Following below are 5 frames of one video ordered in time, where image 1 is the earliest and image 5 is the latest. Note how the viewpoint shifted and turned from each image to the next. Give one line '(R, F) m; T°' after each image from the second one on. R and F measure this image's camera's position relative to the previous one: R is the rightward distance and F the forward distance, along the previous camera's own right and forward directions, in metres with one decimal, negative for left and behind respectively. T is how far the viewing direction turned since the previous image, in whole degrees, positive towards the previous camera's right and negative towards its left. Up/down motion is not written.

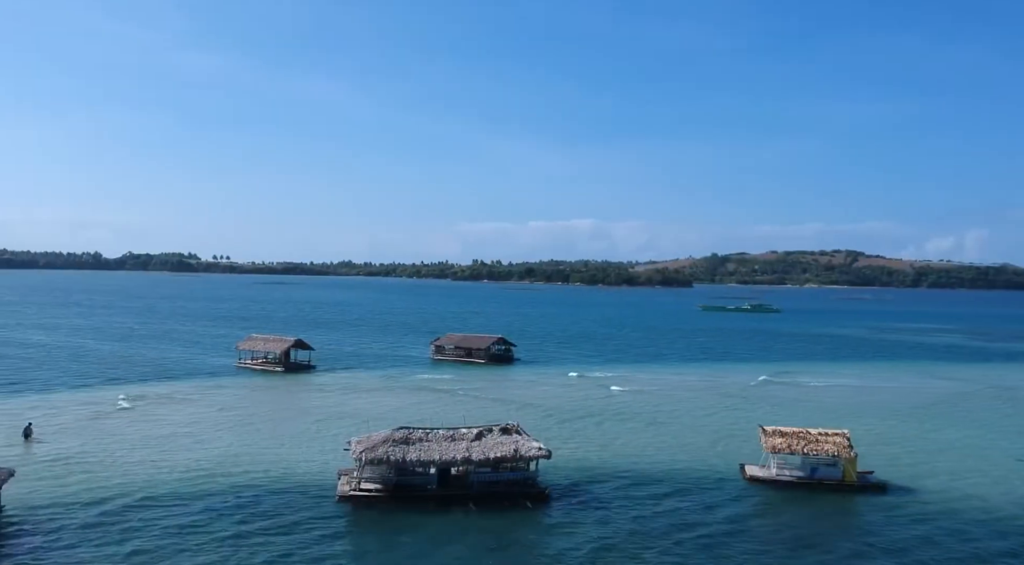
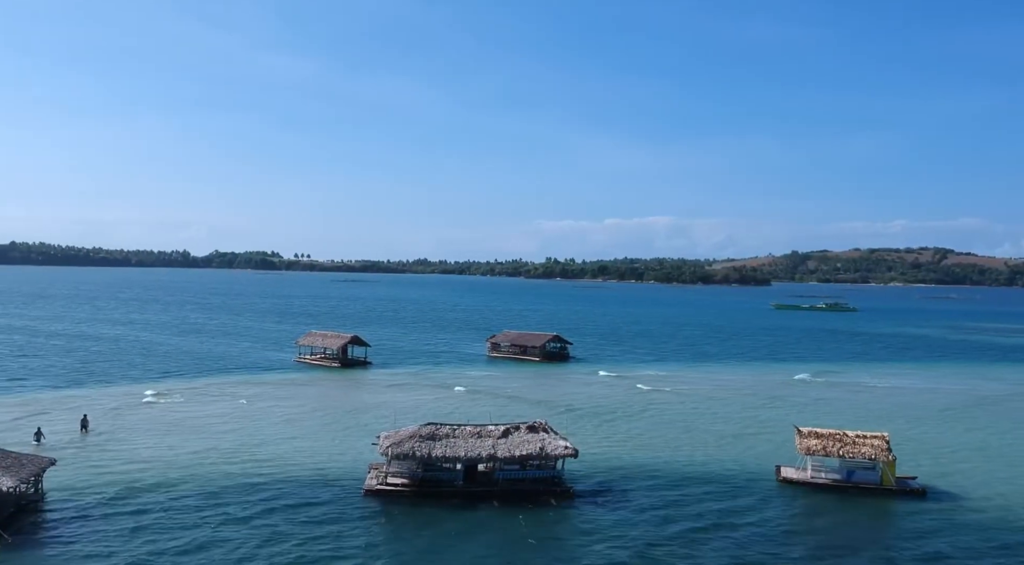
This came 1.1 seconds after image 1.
(+2.1, 0.0) m; -5°
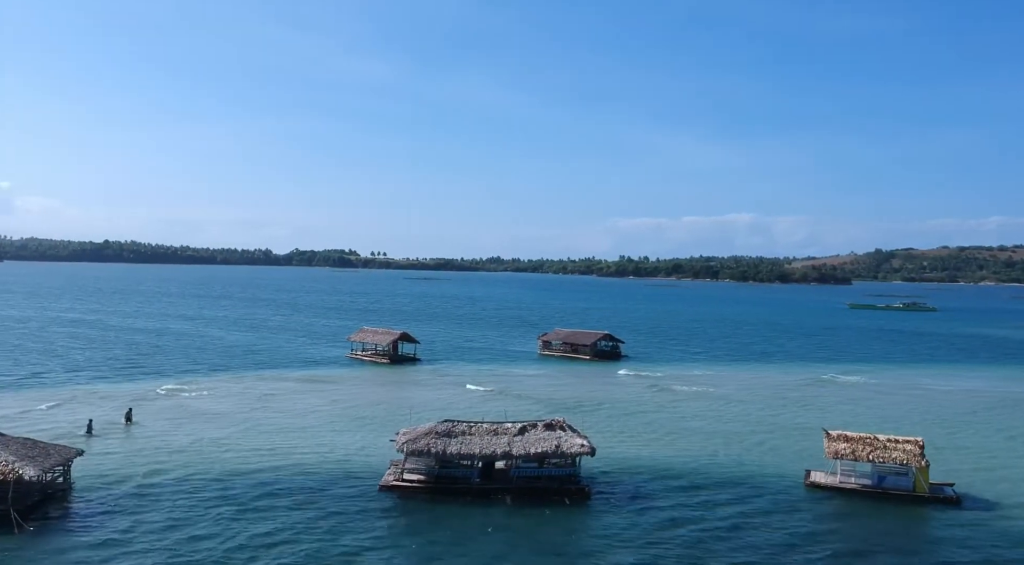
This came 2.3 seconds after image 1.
(+2.4, +0.3) m; -5°
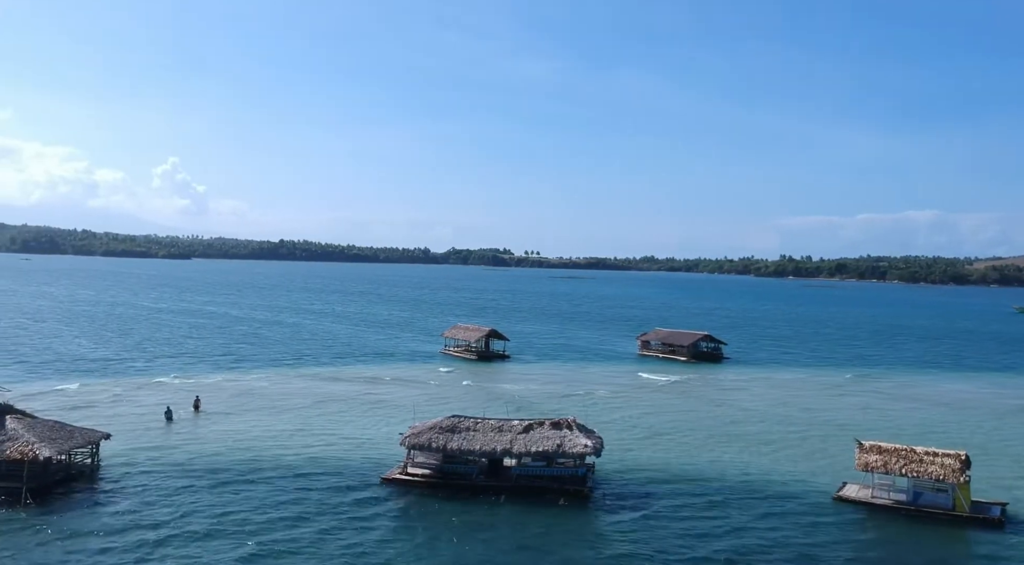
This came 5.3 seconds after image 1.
(+6.2, +1.4) m; -10°
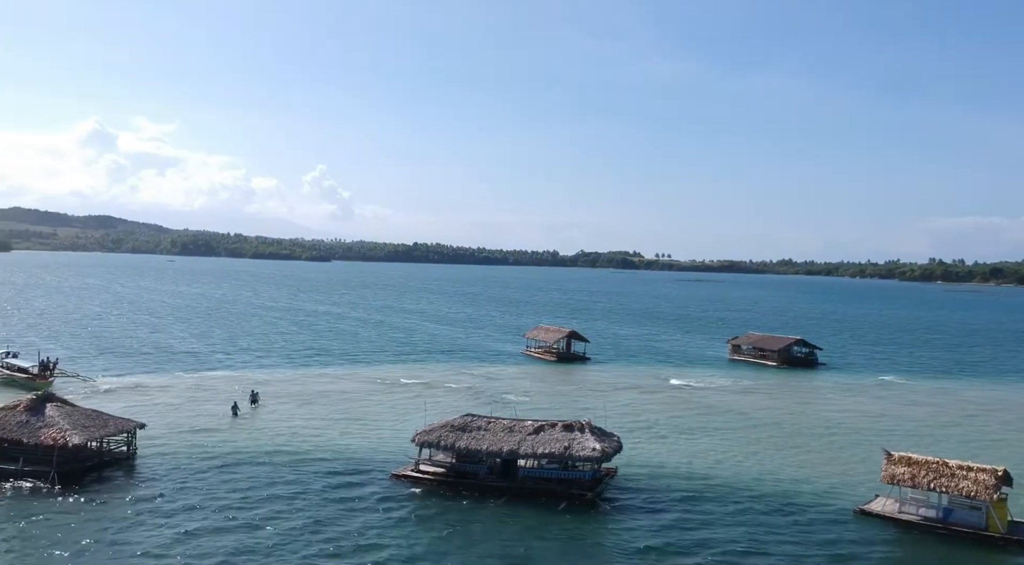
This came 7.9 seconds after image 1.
(+5.0, +1.0) m; -9°
